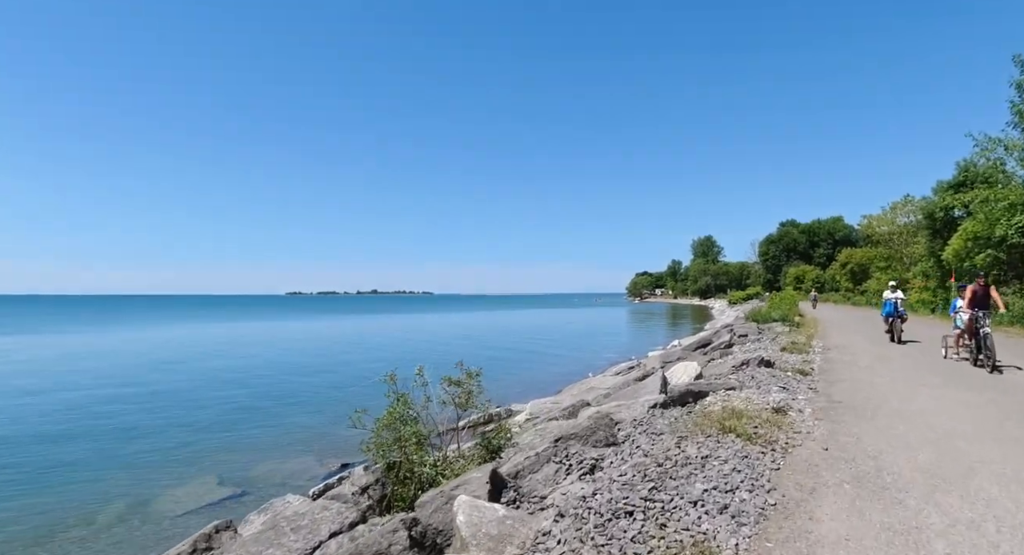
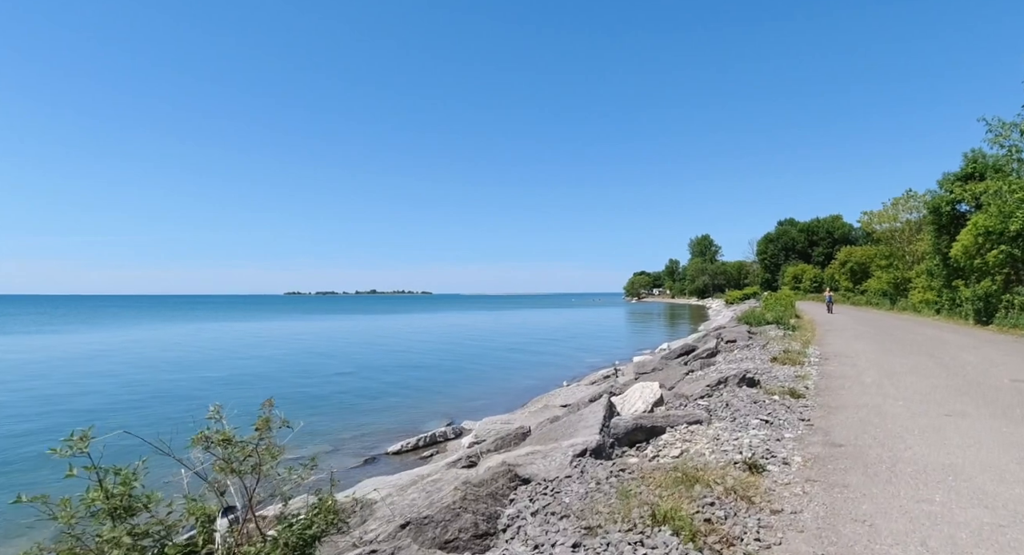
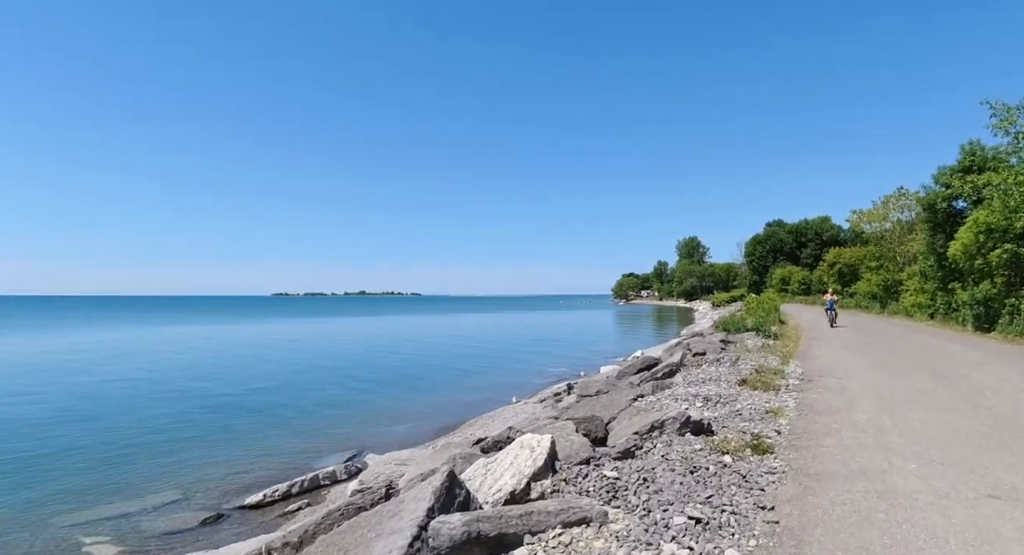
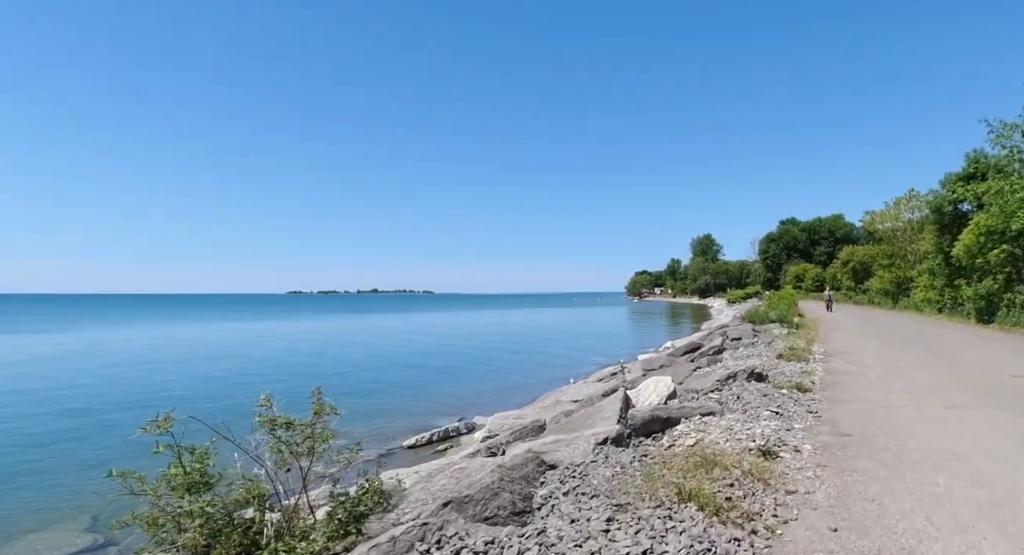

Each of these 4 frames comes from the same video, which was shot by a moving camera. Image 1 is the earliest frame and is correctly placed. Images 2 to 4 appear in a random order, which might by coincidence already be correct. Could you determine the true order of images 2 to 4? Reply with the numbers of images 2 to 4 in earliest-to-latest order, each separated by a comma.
4, 2, 3
